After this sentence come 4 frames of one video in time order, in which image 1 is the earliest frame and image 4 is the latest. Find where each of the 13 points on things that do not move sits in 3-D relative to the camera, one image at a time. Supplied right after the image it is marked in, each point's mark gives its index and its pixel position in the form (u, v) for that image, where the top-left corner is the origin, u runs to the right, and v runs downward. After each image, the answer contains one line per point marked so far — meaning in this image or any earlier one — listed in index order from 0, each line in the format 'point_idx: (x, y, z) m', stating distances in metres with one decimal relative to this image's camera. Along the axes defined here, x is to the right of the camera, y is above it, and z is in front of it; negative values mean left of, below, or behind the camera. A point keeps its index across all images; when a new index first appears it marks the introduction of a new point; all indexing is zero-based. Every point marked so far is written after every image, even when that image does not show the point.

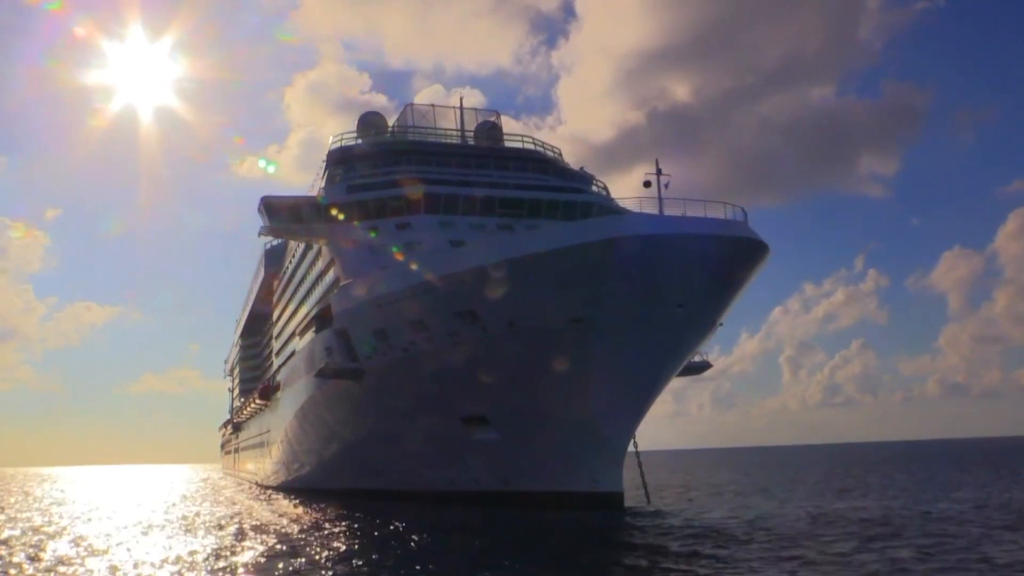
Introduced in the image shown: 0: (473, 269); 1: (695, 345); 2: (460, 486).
0: (-0.9, +0.4, +16.6) m
1: (+4.0, -1.3, +18.3) m
2: (-1.3, -4.9, +19.6) m
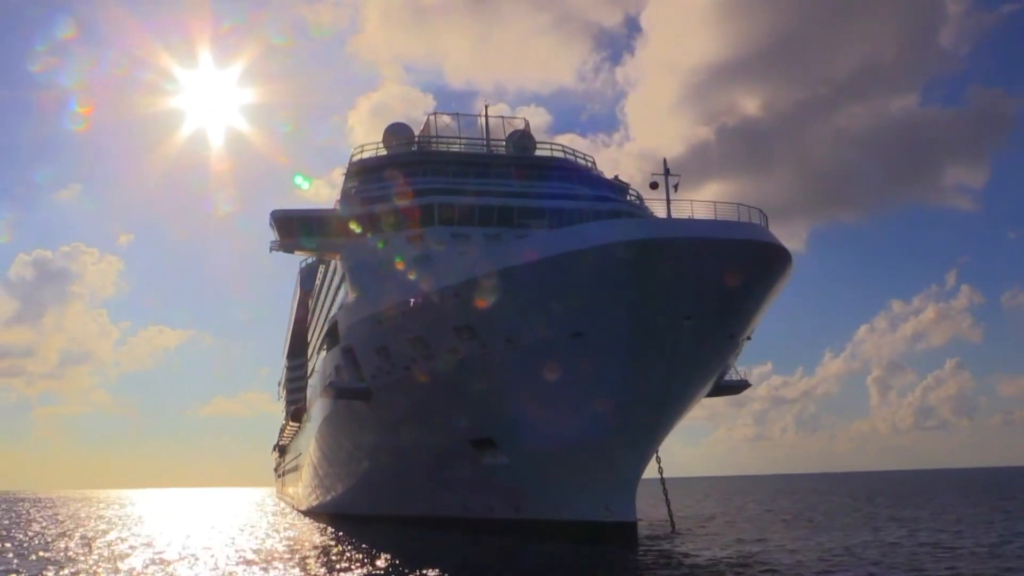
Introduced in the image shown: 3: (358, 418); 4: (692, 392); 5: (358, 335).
0: (-0.9, +0.1, +15.6) m
1: (+4.2, -1.6, +16.8) m
2: (-0.9, -5.3, +18.4) m
3: (-3.8, -3.2, +19.5) m
4: (+3.7, -2.2, +16.9) m
5: (-3.6, -1.0, +18.2) m
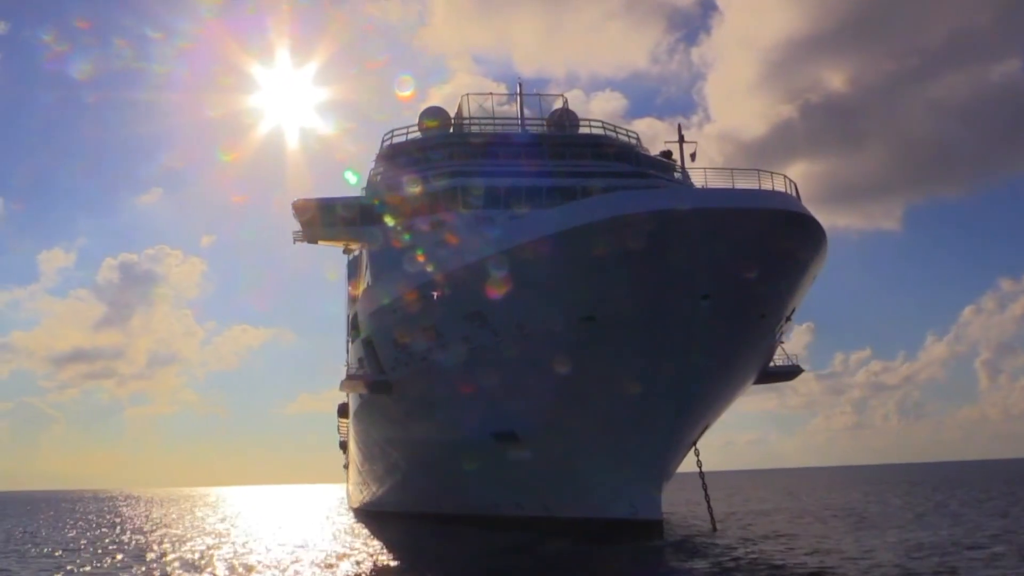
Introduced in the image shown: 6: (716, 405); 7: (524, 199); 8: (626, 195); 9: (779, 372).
0: (-0.6, +0.4, +14.6) m
1: (+4.6, -1.1, +15.3) m
2: (-0.2, -4.9, +17.5) m
3: (-3.0, -2.9, +18.9) m
4: (+4.1, -1.8, +15.5) m
5: (-3.0, -0.8, +17.5) m
6: (+4.2, -2.5, +16.9) m
7: (+0.2, +2.0, +18.4) m
8: (+1.9, +1.6, +13.5) m
9: (+6.1, -1.9, +18.1) m
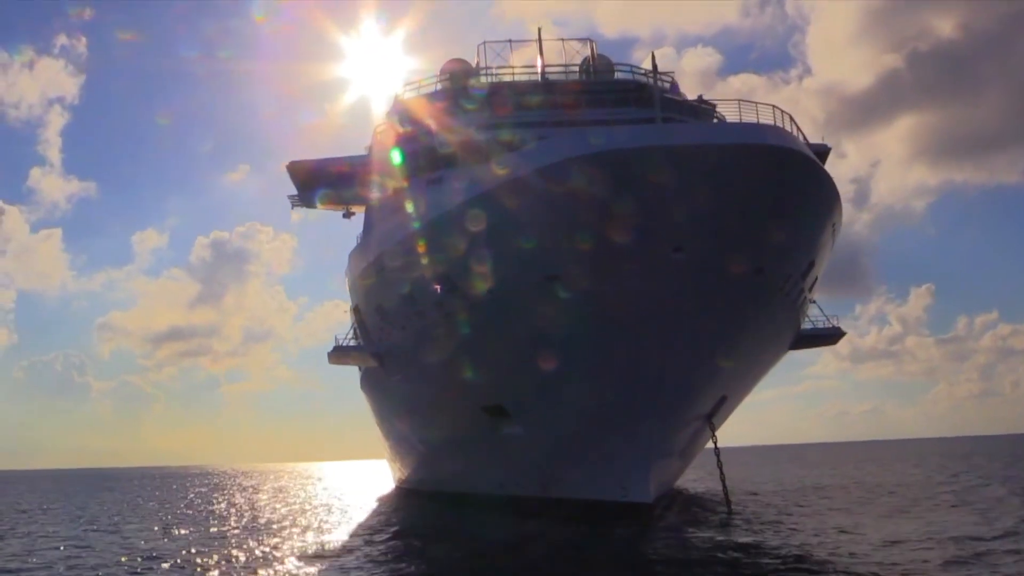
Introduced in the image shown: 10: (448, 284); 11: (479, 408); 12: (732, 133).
0: (-1.1, +1.1, +13.2) m
1: (+4.3, -0.3, +13.2) m
2: (-0.2, -4.1, +16.2) m
3: (-2.8, -2.1, +17.8) m
4: (+3.8, -0.9, +13.5) m
5: (-3.0, -0.1, +16.4) m
6: (+4.1, -1.7, +14.9) m
7: (+0.2, +2.9, +16.8) m
8: (+1.3, +2.2, +11.7) m
9: (+6.1, -0.9, +15.9) m
10: (-1.0, +0.1, +13.8) m
11: (-0.5, -2.3, +15.2) m
12: (+3.3, +2.2, +11.3) m
